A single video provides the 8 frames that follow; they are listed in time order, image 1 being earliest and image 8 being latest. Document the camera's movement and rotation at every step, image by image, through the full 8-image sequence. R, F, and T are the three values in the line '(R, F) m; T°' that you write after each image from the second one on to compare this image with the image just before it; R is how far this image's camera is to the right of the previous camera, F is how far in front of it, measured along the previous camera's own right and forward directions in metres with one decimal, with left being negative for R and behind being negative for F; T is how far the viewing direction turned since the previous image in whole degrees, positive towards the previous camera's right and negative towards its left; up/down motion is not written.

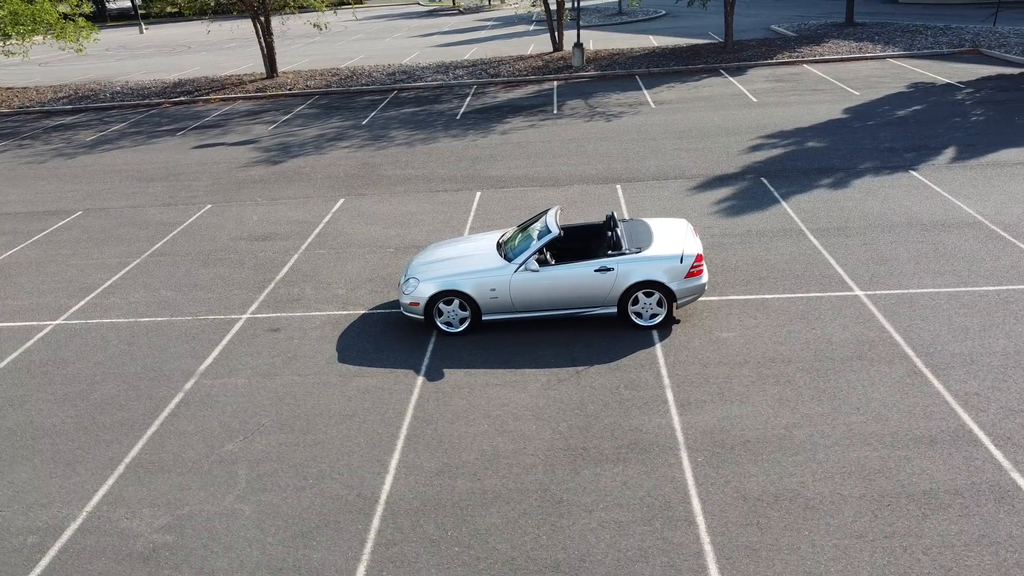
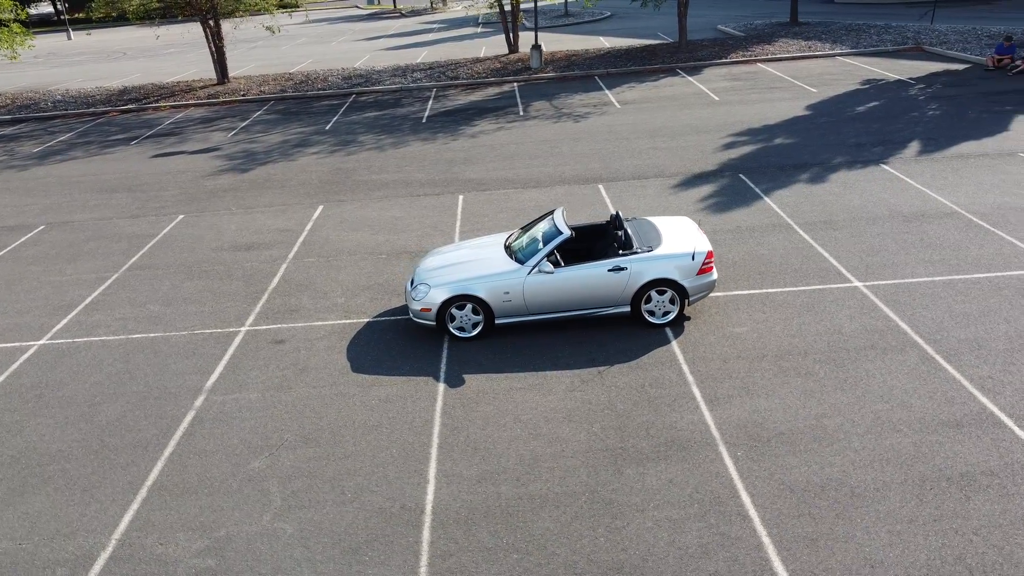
(-0.9, +0.1) m; +4°
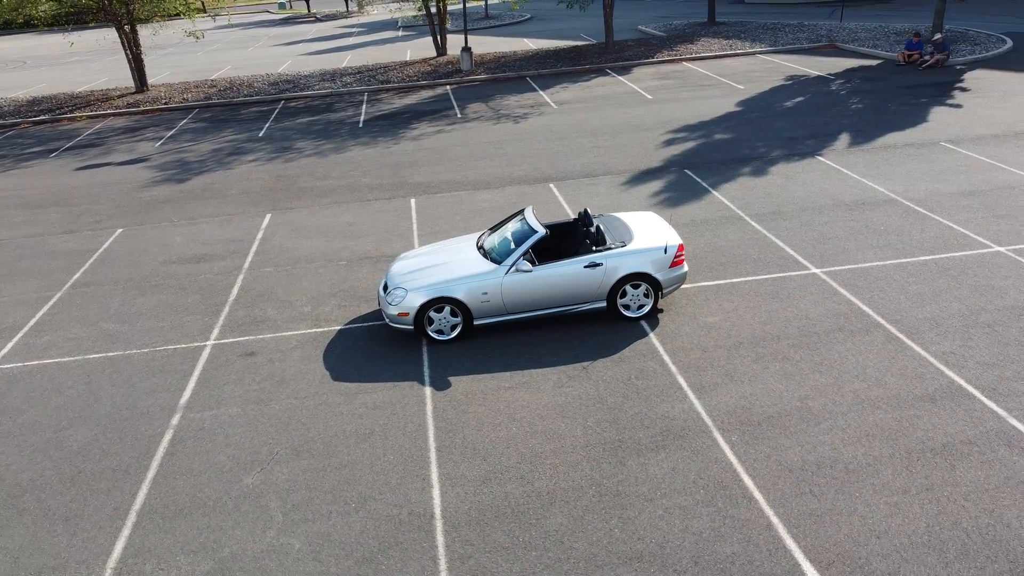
(-0.7, 0.0) m; +6°
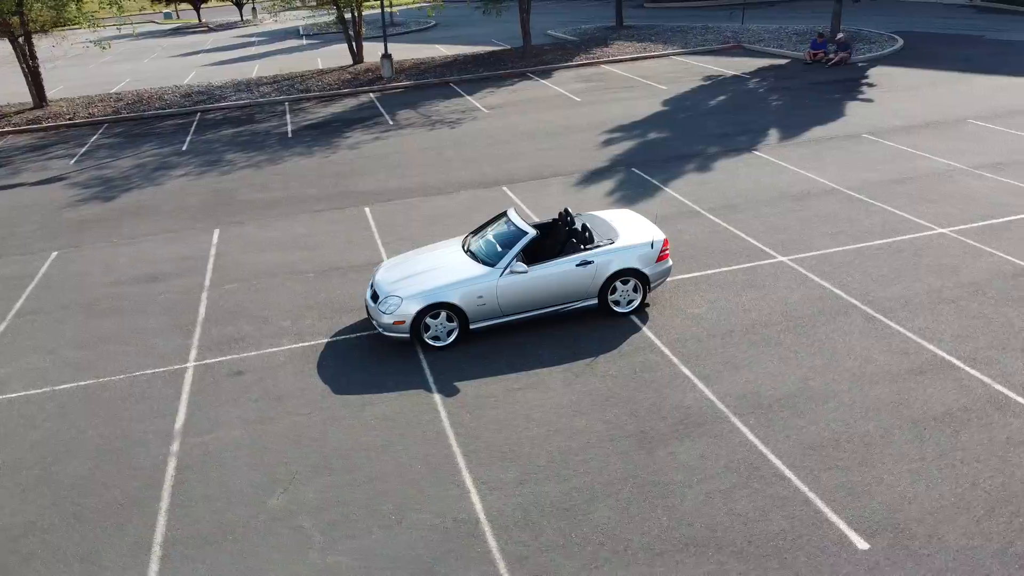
(-1.2, +0.1) m; +7°
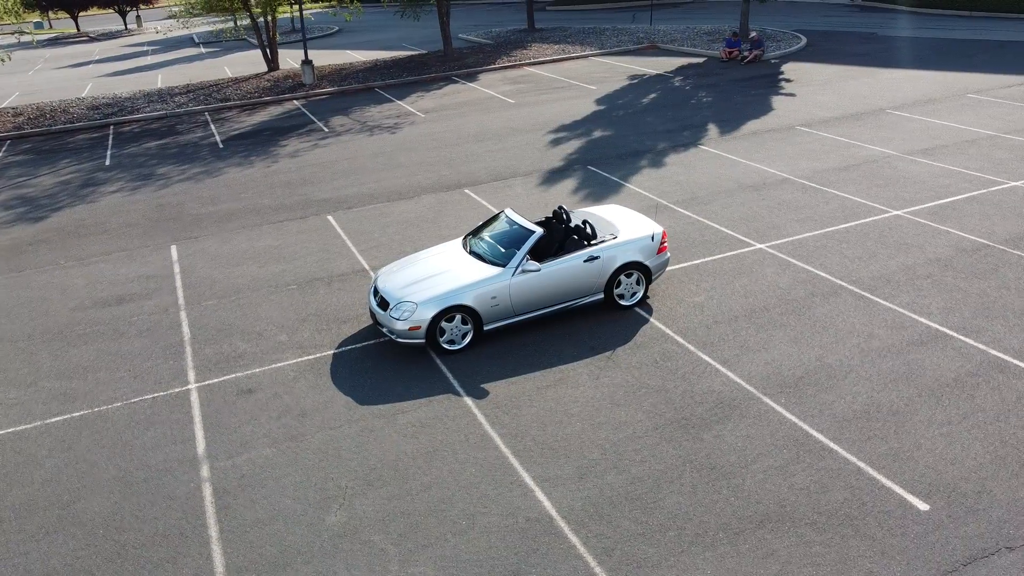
(-1.5, +0.1) m; +7°
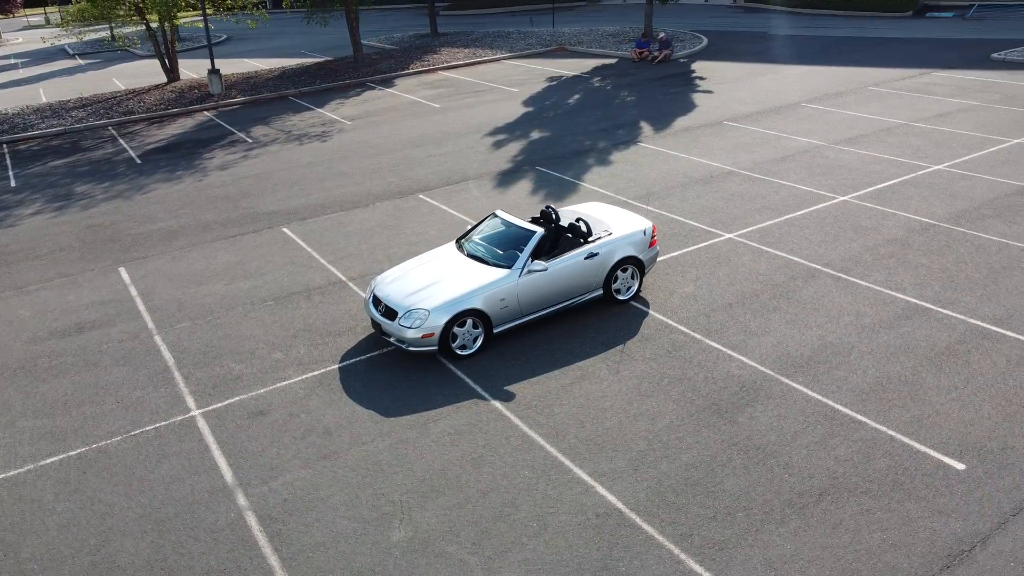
(-1.5, +0.1) m; +8°
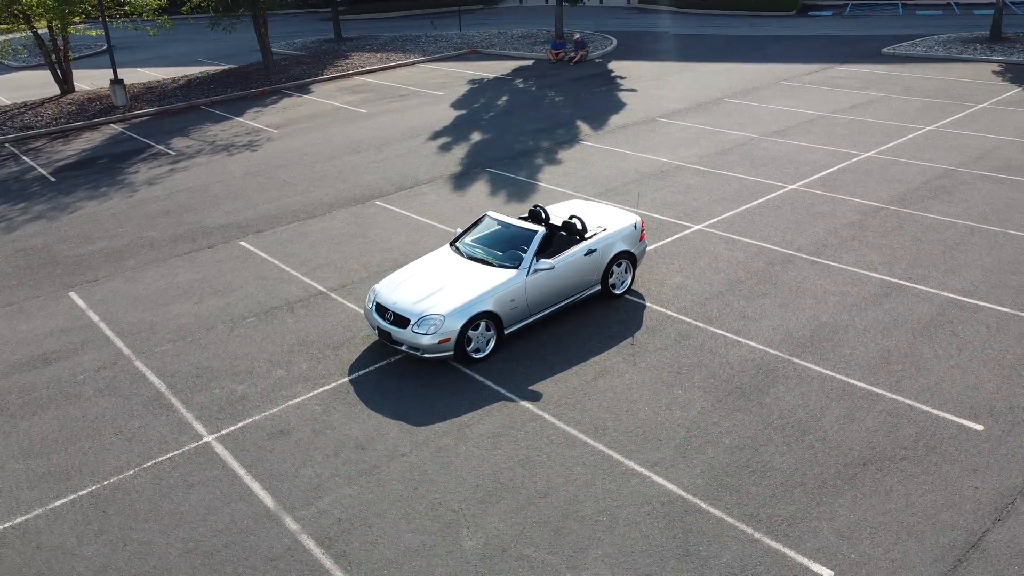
(-1.5, +0.1) m; +8°
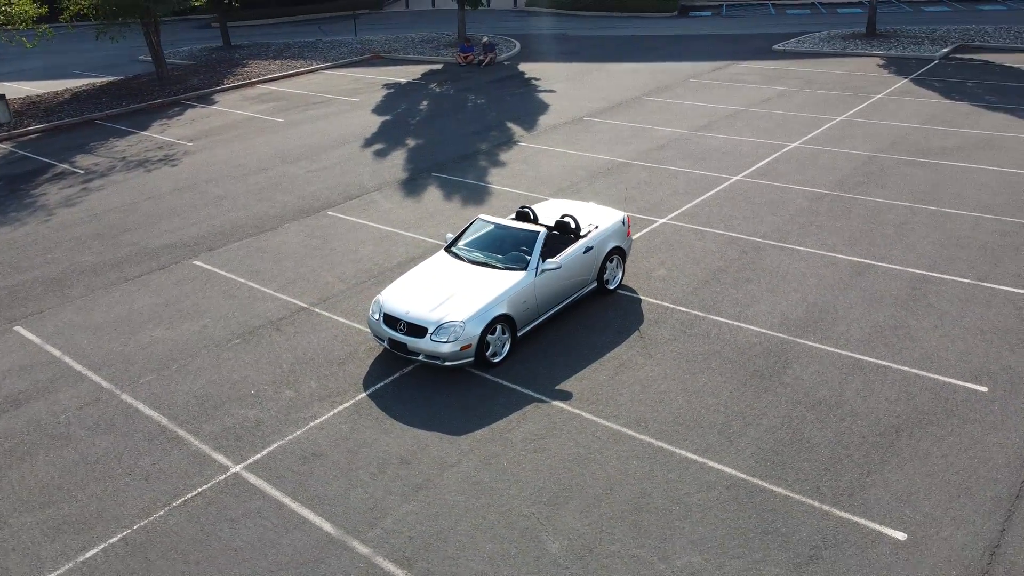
(-1.6, +0.2) m; +9°
